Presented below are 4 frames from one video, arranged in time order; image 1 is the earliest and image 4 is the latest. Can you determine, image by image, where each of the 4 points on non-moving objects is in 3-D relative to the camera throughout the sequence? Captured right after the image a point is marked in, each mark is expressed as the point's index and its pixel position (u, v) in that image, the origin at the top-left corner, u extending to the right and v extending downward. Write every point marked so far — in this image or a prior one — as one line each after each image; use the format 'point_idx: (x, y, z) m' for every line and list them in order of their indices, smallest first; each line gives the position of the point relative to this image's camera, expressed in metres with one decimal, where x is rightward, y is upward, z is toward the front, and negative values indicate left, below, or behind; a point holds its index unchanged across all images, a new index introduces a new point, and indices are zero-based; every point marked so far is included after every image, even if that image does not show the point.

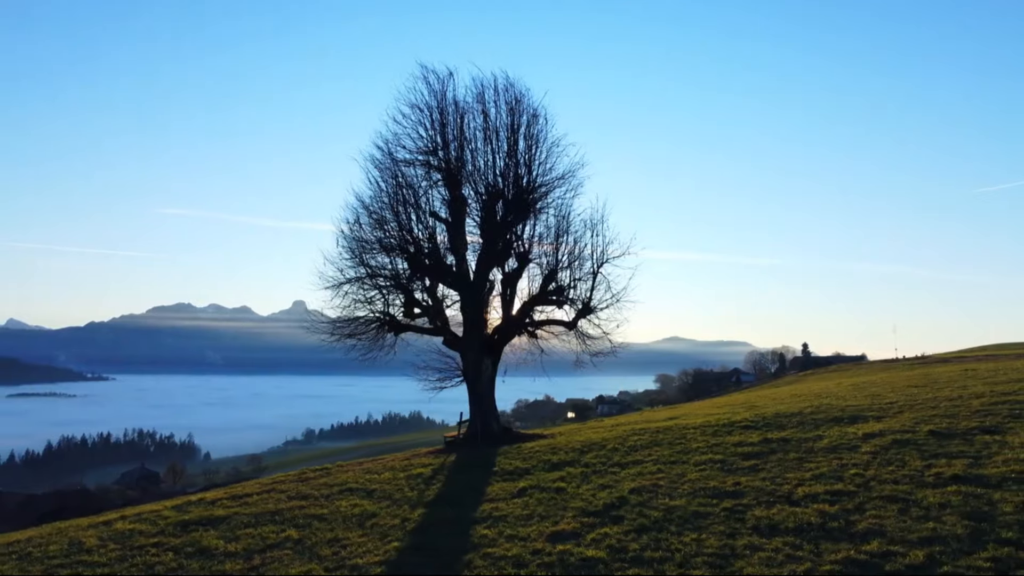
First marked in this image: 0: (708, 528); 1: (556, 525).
0: (+2.3, -2.9, +9.7) m
1: (+0.6, -3.2, +10.7) m
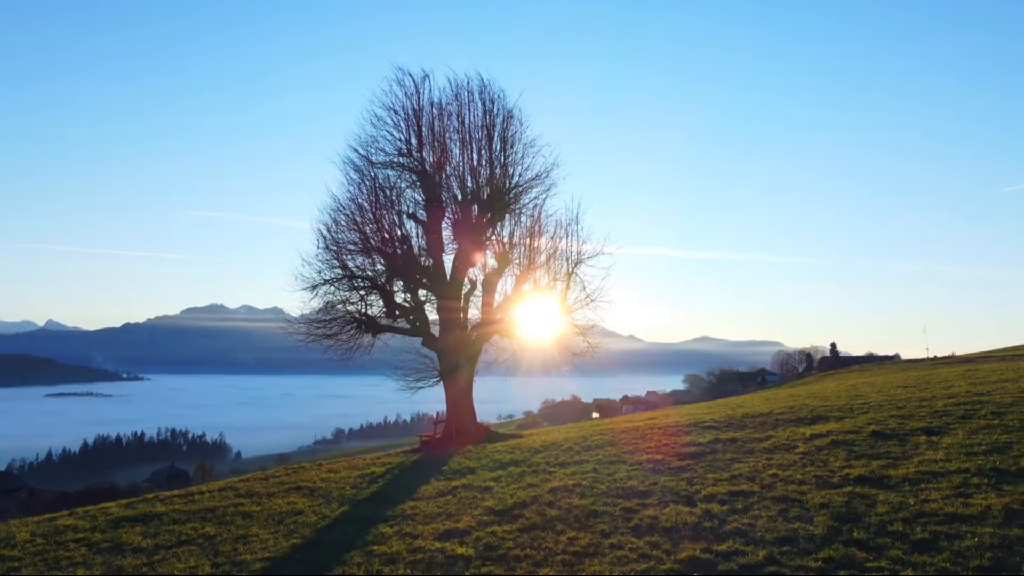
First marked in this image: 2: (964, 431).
0: (+0.9, -2.9, +9.7) m
1: (-0.8, -3.2, +10.8) m
2: (+8.5, -2.7, +14.9) m
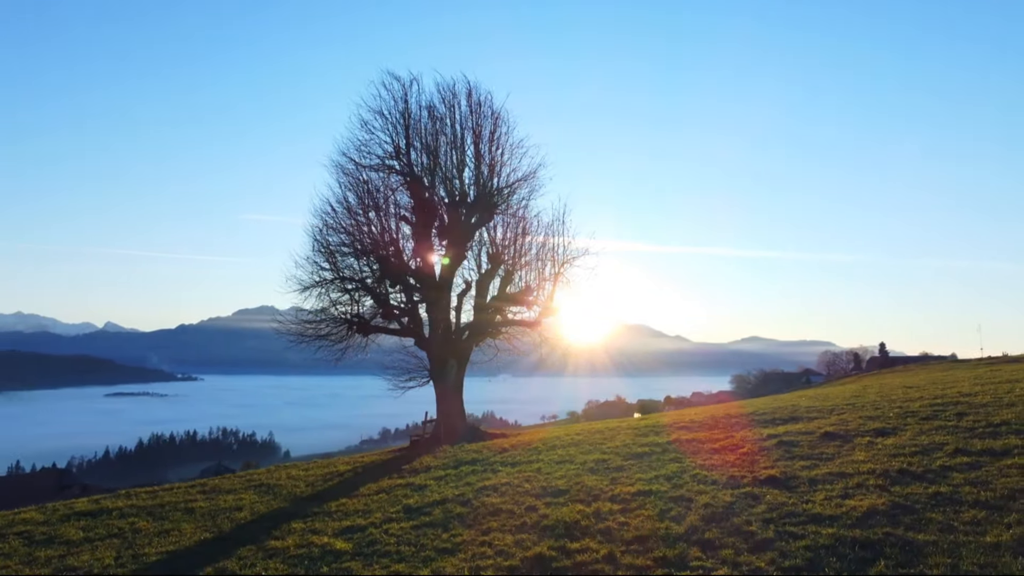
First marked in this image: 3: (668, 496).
0: (-0.4, -3.0, +9.8) m
1: (-2.1, -3.2, +11.0) m
2: (+7.4, -2.6, +14.6) m
3: (+2.1, -2.7, +10.4) m
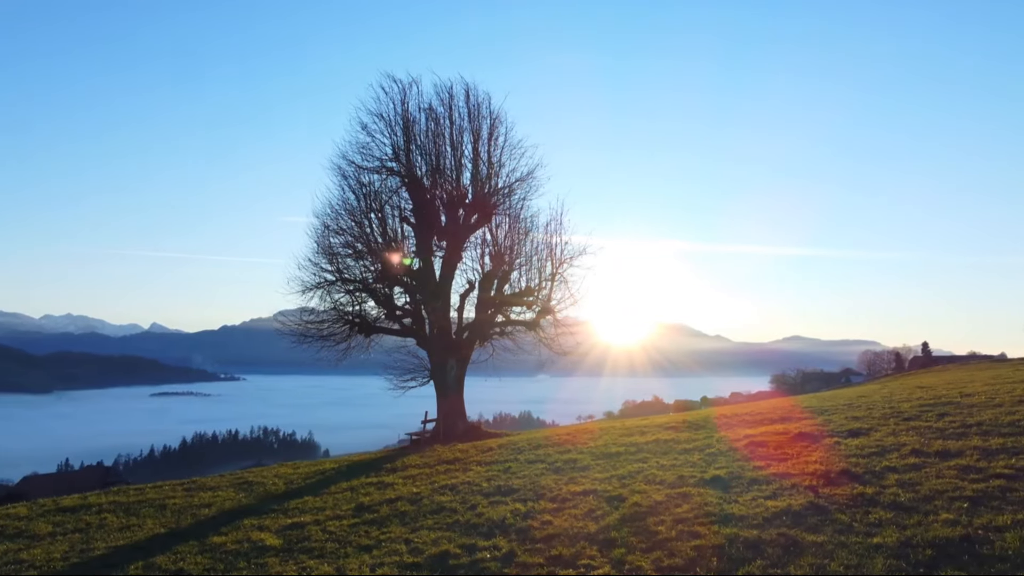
0: (-1.2, -3.0, +10.0) m
1: (-2.9, -3.2, +11.2) m
2: (+6.8, -2.6, +14.3) m
3: (+1.3, -2.7, +10.4) m
